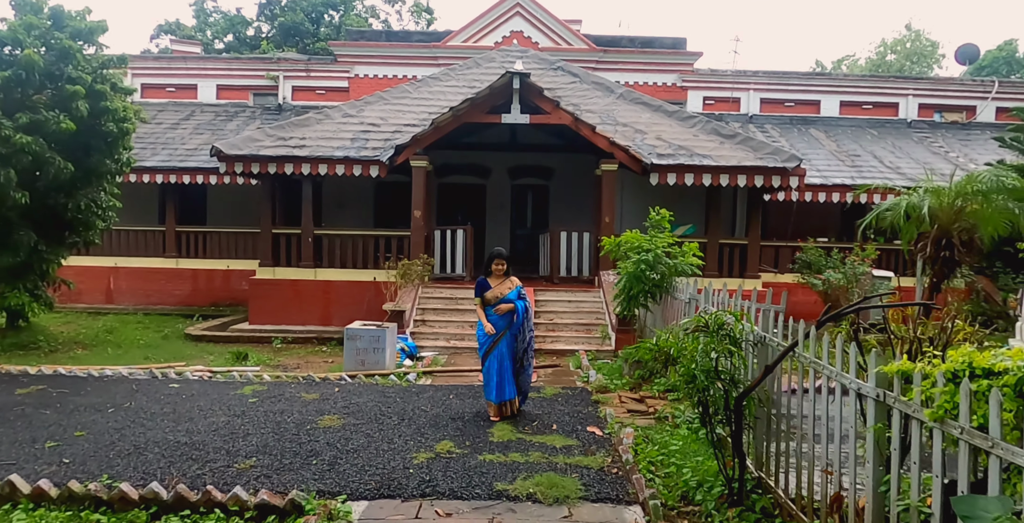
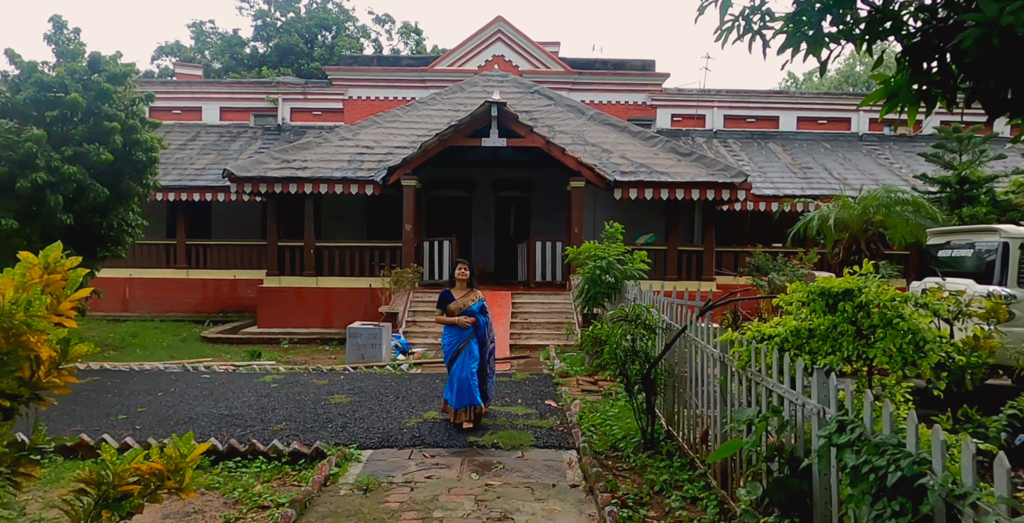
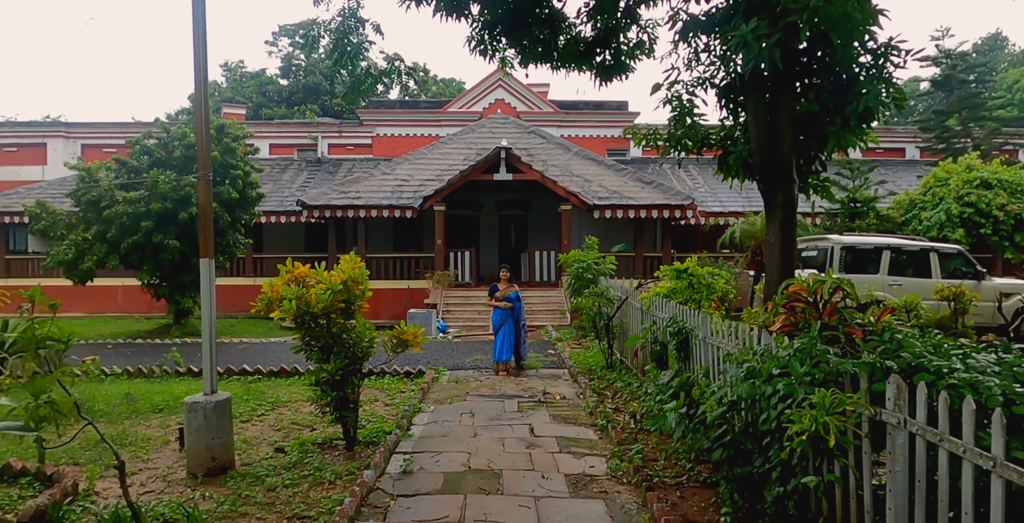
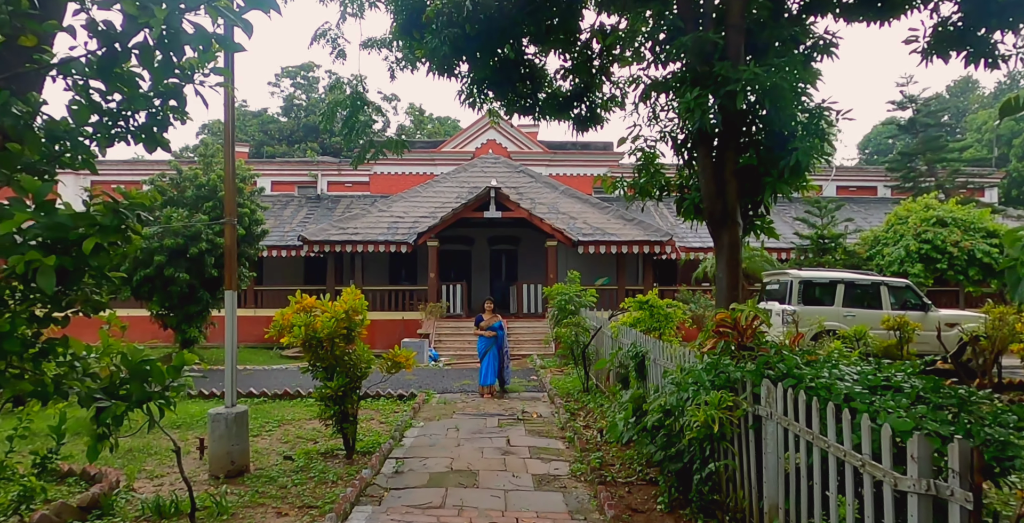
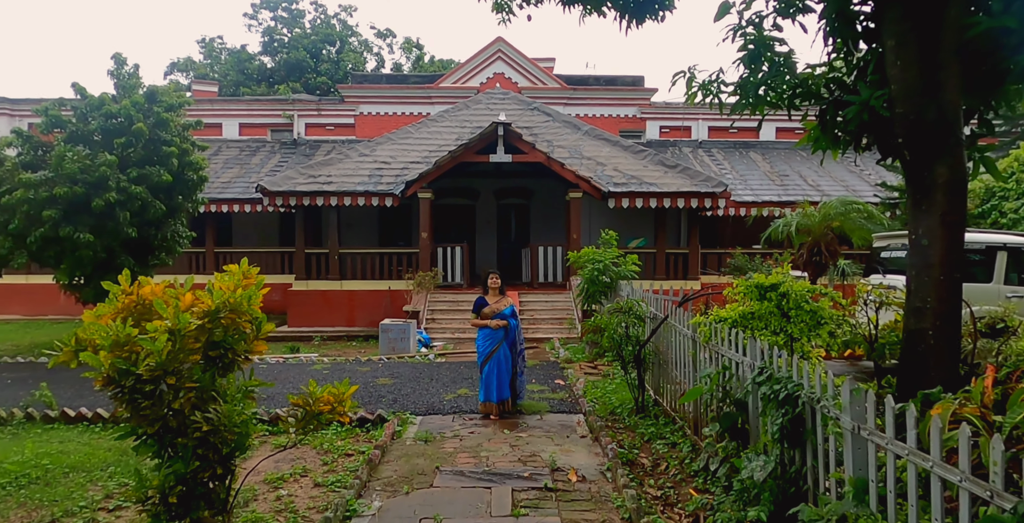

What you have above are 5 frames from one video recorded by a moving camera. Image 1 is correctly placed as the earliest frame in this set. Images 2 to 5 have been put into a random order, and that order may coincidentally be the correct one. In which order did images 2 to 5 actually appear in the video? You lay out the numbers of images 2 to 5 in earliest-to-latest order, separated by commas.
2, 5, 3, 4
